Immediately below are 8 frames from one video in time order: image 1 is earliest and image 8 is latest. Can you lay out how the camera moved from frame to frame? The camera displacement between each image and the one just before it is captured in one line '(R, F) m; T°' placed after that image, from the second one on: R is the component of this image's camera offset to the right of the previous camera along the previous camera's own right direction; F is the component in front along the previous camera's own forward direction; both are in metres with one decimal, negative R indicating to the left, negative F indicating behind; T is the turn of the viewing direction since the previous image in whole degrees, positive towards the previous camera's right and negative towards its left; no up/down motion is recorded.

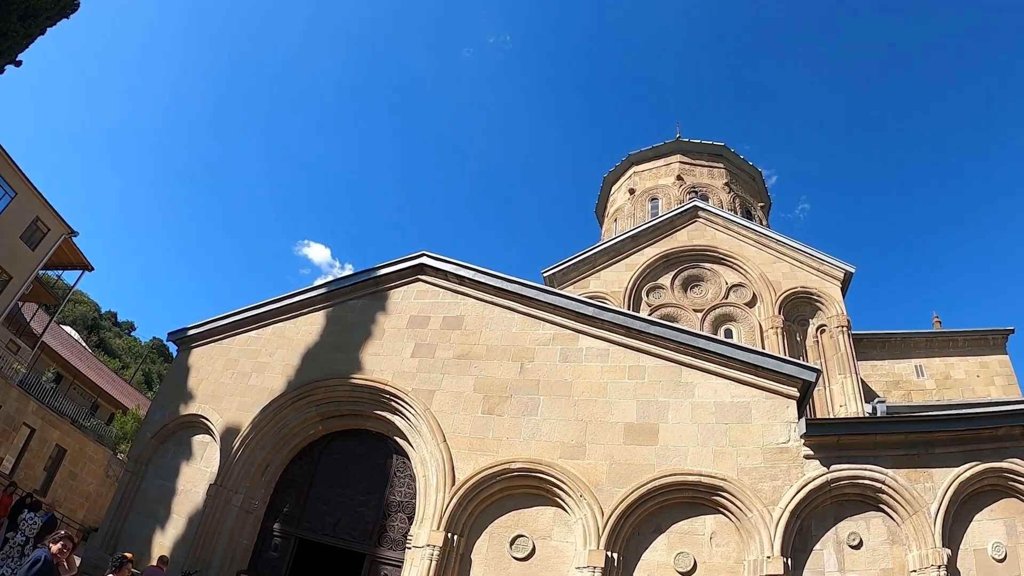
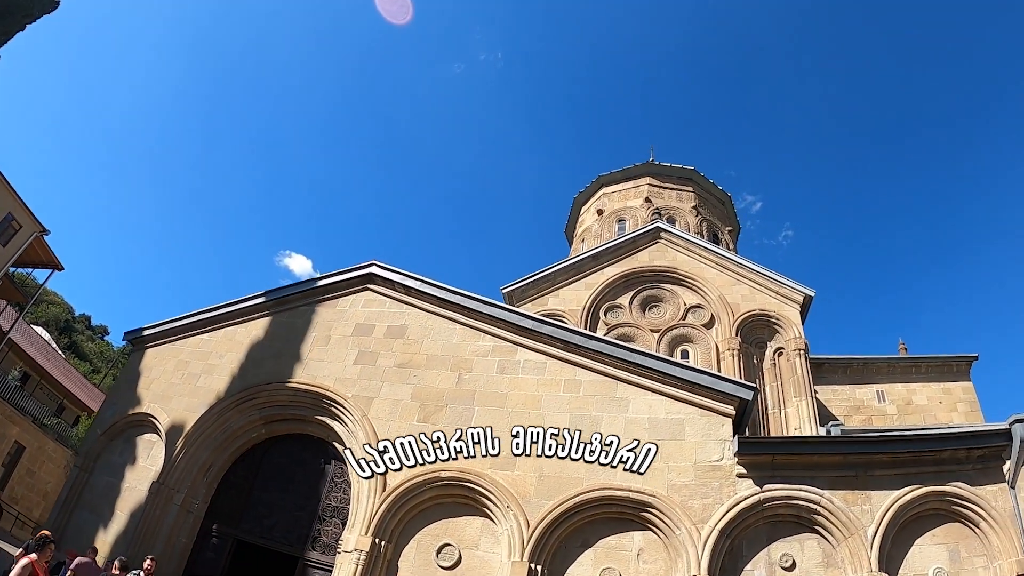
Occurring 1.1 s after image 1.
(+0.8, -0.1) m; 0°
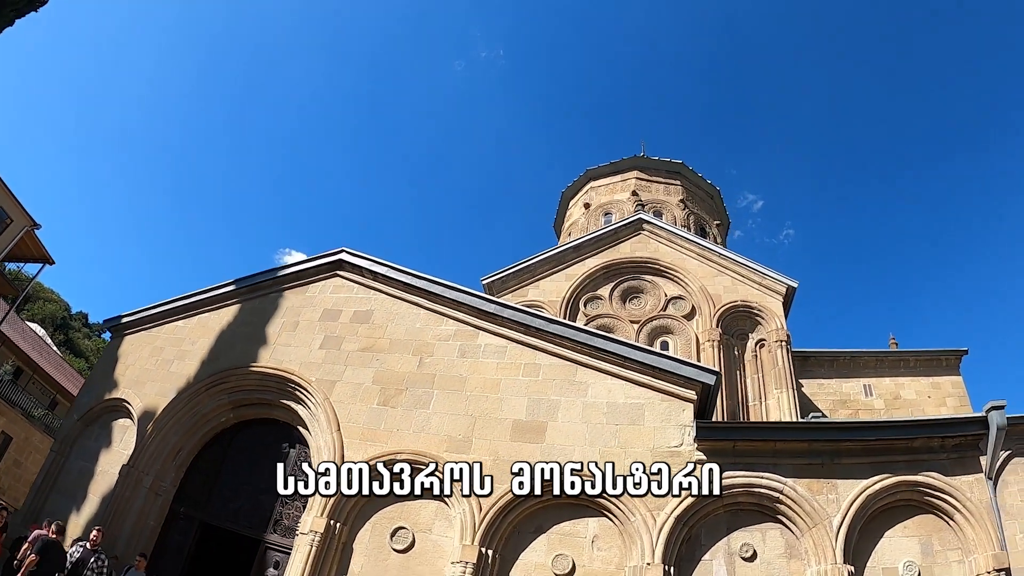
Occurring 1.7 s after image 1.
(+0.7, 0.0) m; -2°
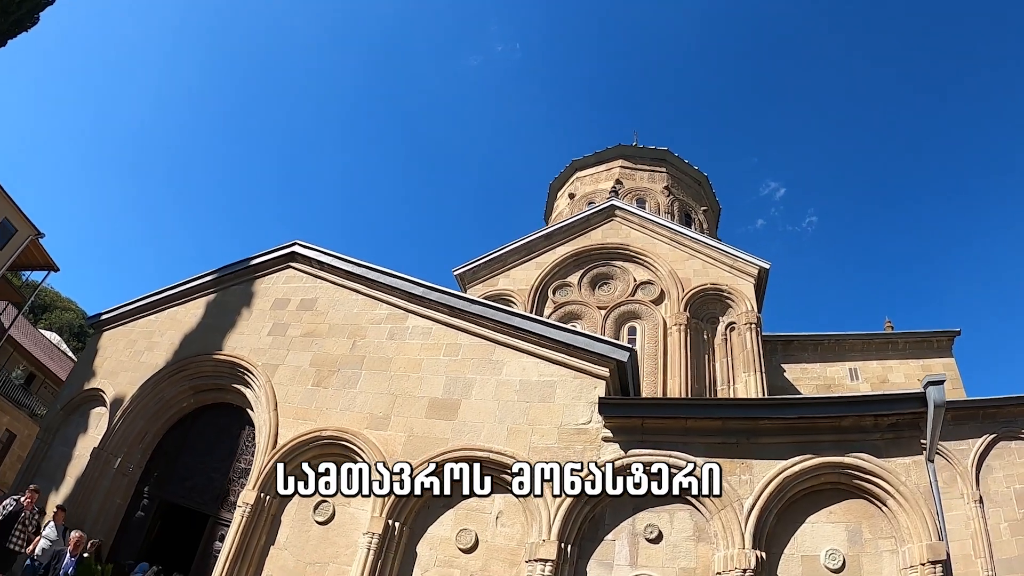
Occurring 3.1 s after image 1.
(+1.8, -0.1) m; -6°
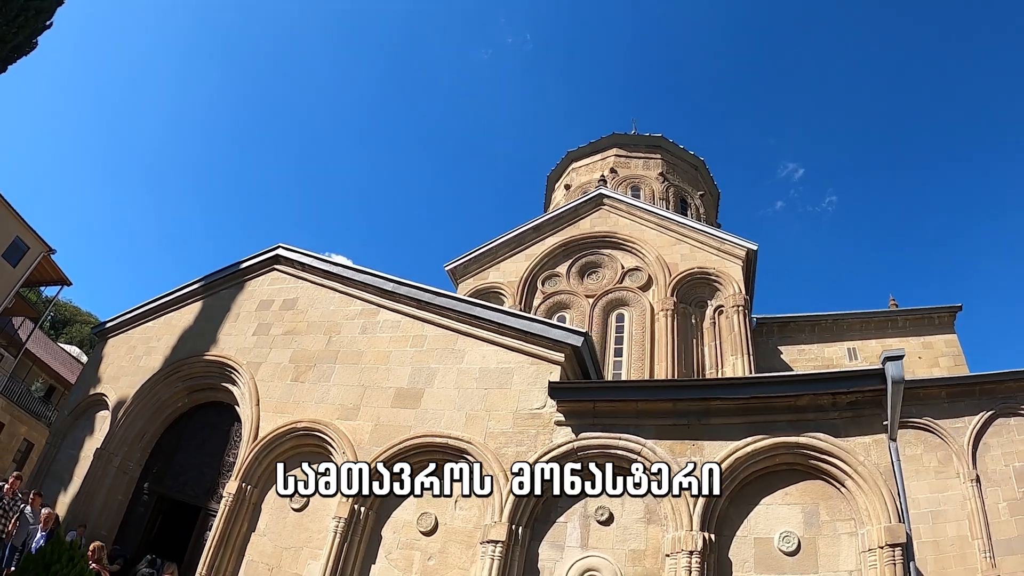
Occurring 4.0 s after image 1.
(+1.1, -0.1) m; -5°
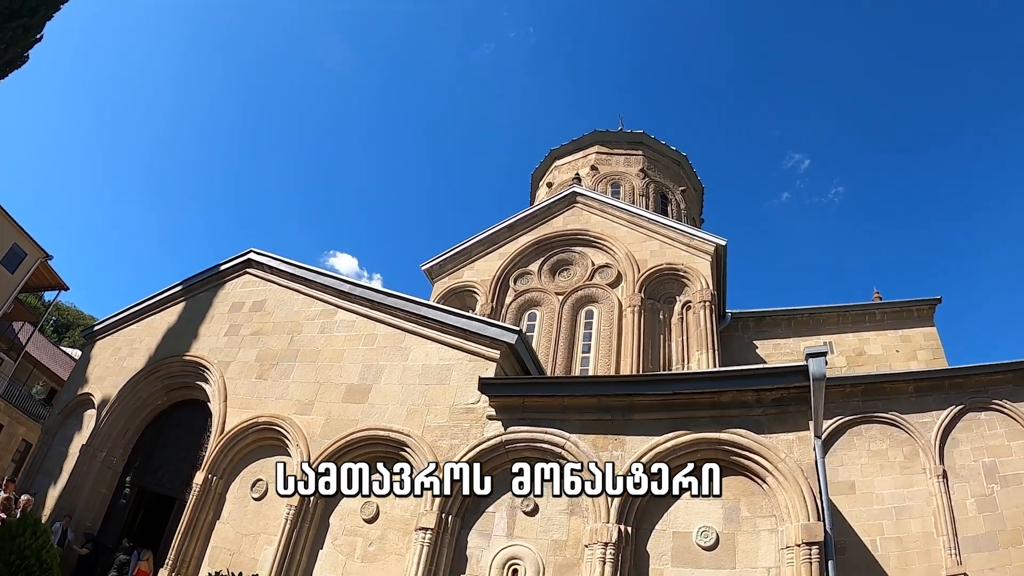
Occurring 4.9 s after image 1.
(+1.2, -0.2) m; -4°
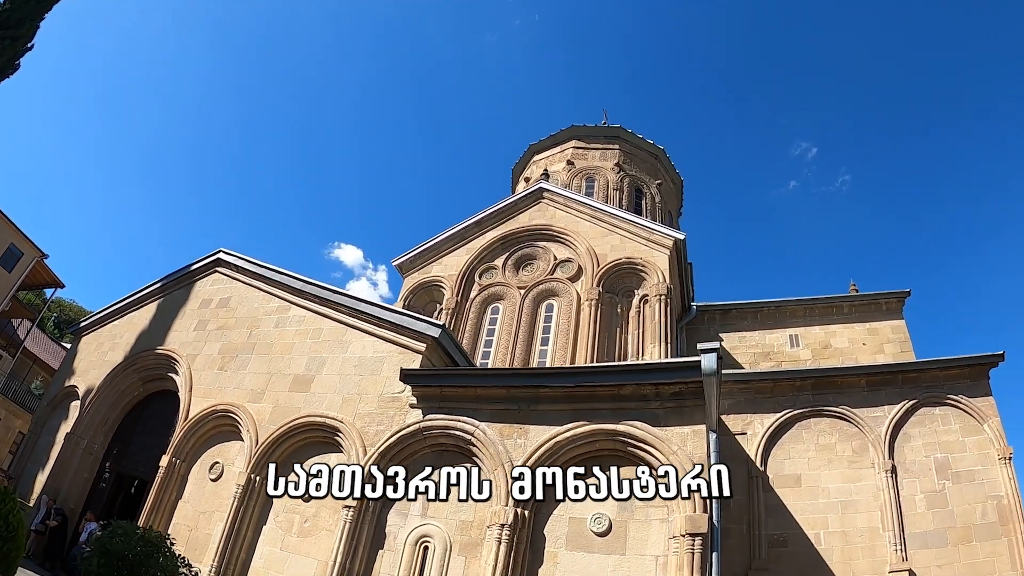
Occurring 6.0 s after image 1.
(+1.6, -0.3) m; -5°
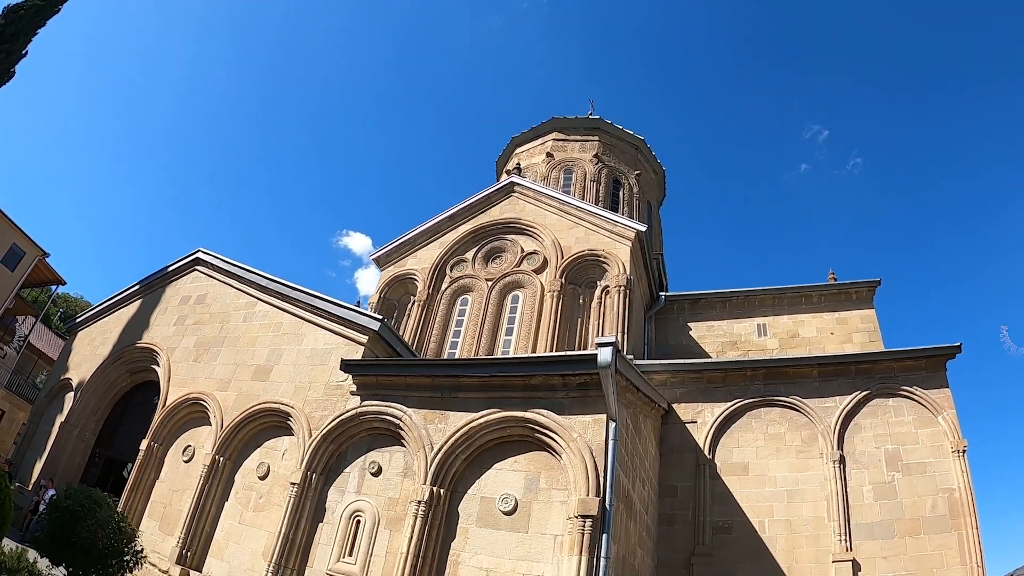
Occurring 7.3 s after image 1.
(+1.6, -0.3) m; -5°
